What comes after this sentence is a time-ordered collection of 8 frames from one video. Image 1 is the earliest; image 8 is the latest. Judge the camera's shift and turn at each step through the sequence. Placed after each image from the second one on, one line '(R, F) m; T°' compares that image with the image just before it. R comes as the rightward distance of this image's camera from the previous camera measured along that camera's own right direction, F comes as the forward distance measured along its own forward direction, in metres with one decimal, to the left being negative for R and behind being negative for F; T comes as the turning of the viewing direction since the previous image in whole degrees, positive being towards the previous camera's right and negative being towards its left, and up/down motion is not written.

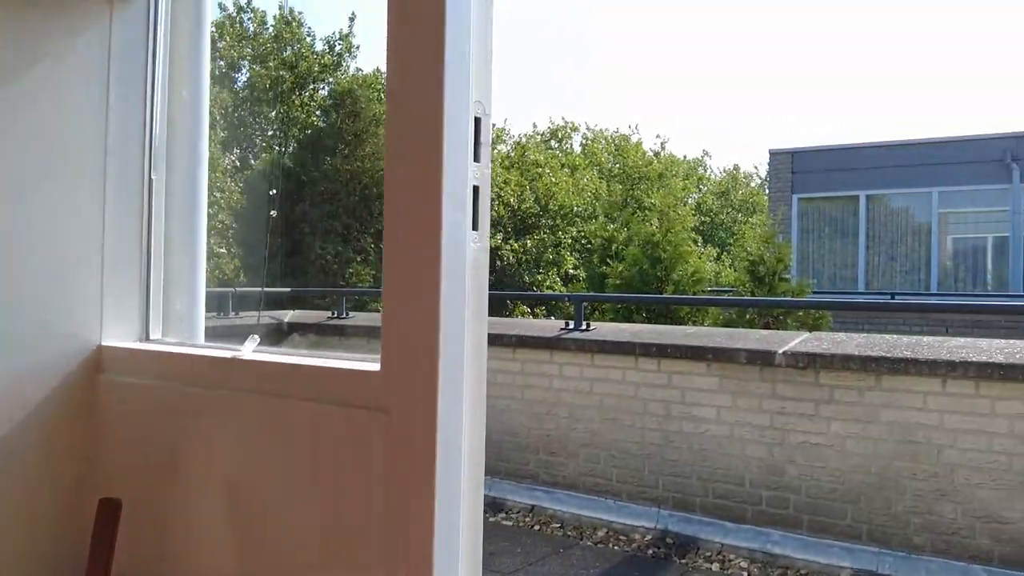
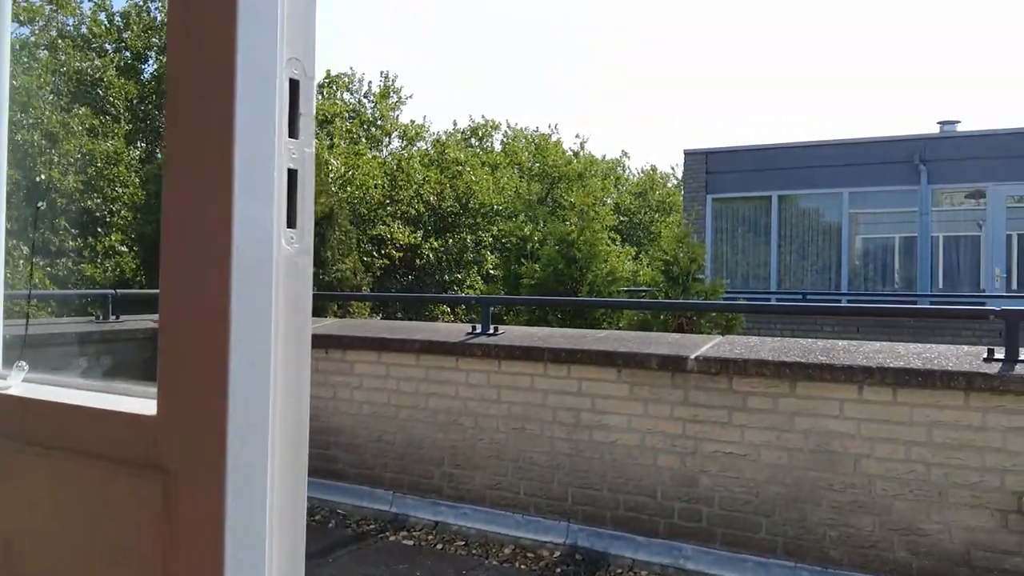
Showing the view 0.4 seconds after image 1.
(+0.1, +0.2) m; +5°
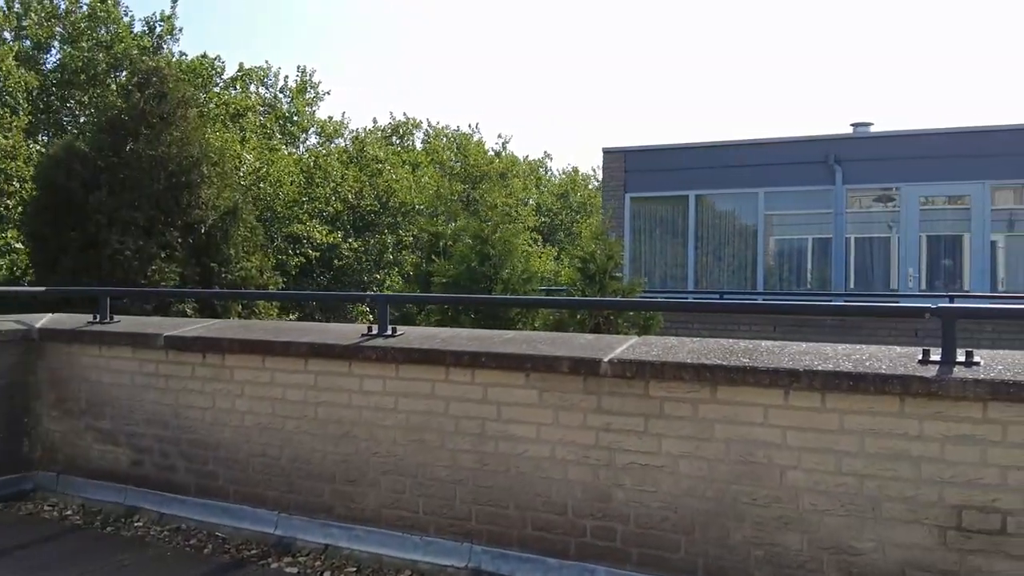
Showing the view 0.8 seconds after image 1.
(+0.1, +0.3) m; +5°
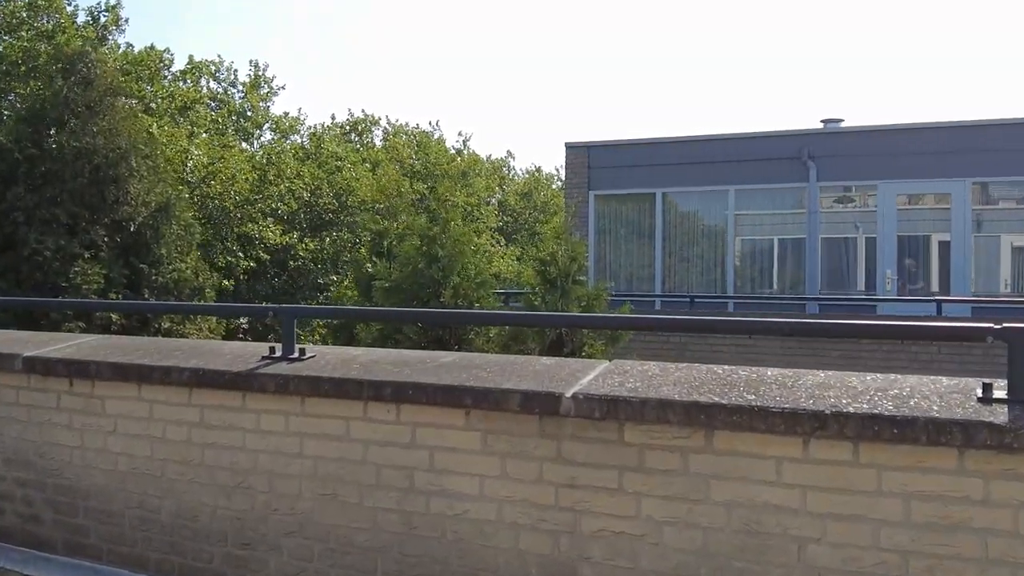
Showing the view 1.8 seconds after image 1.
(+0.1, +0.5) m; +2°
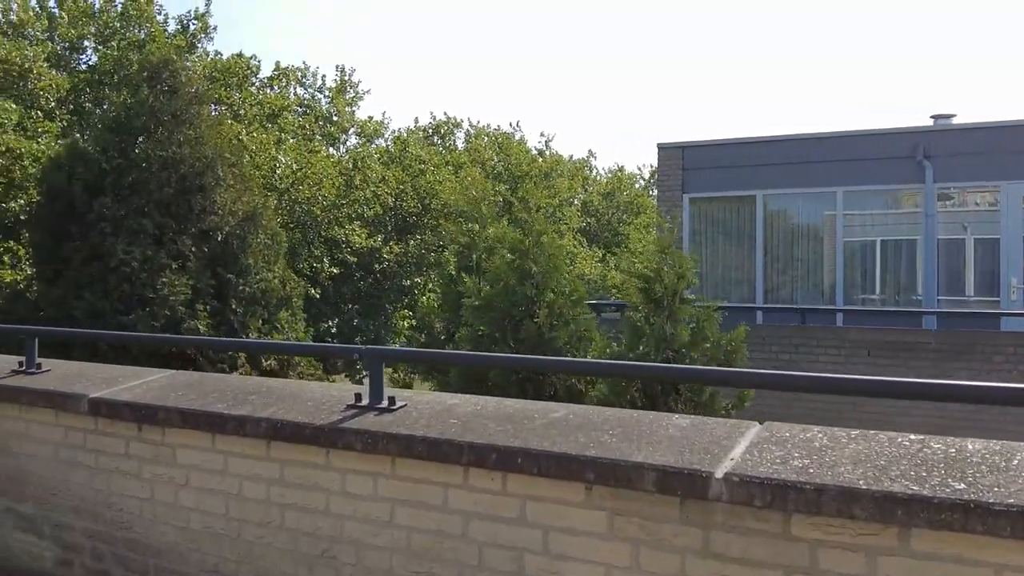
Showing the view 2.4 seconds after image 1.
(-0.1, +0.3) m; -5°
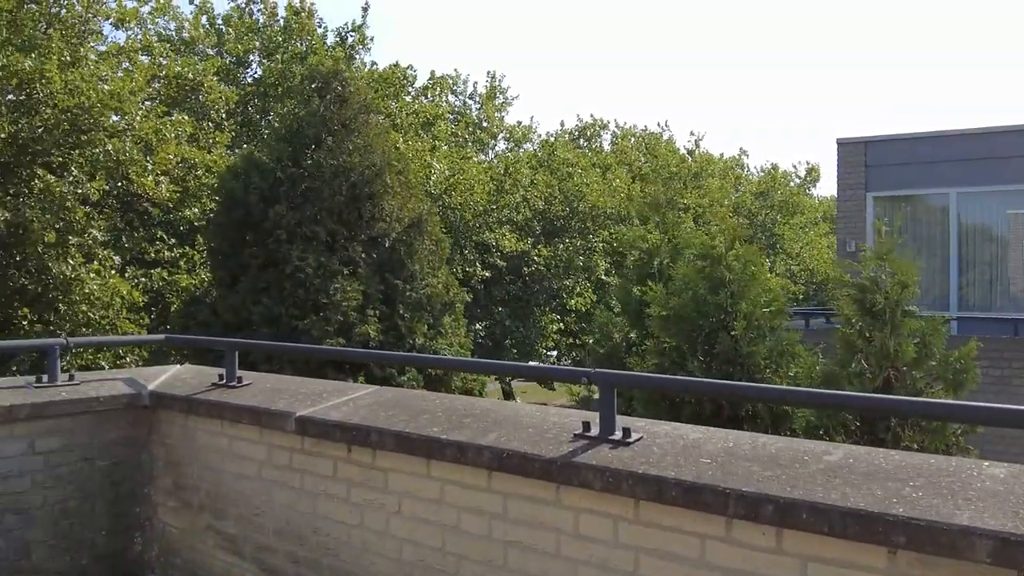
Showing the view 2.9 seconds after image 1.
(-0.2, +0.2) m; -9°
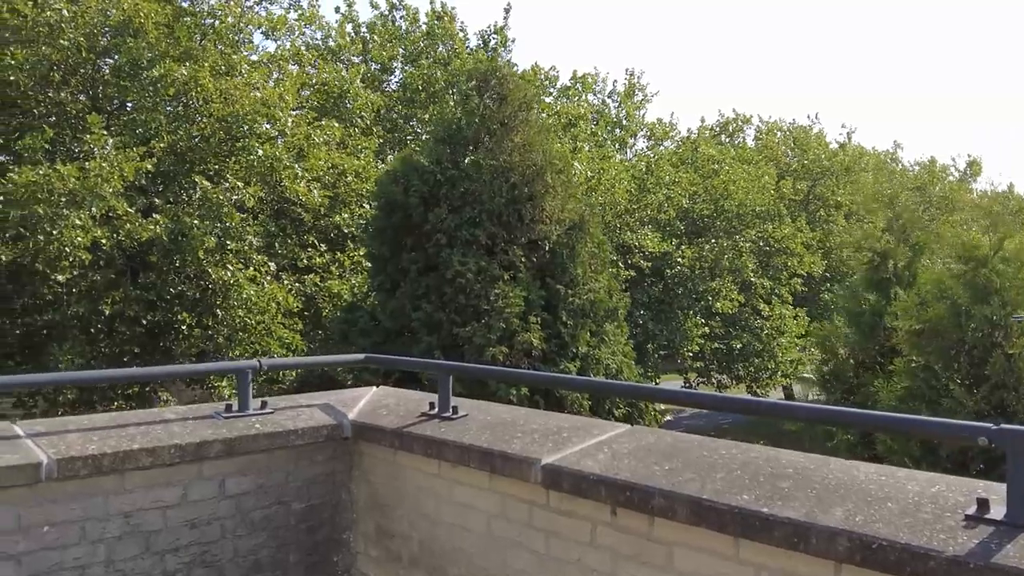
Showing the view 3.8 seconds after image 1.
(-0.3, +0.4) m; -8°
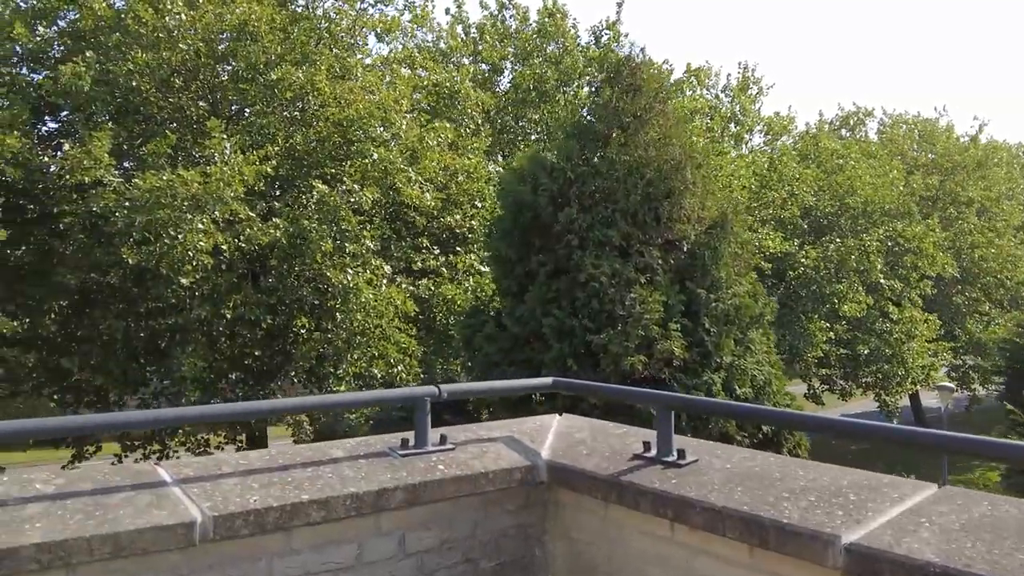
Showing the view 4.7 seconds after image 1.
(-0.2, +0.4) m; -6°
